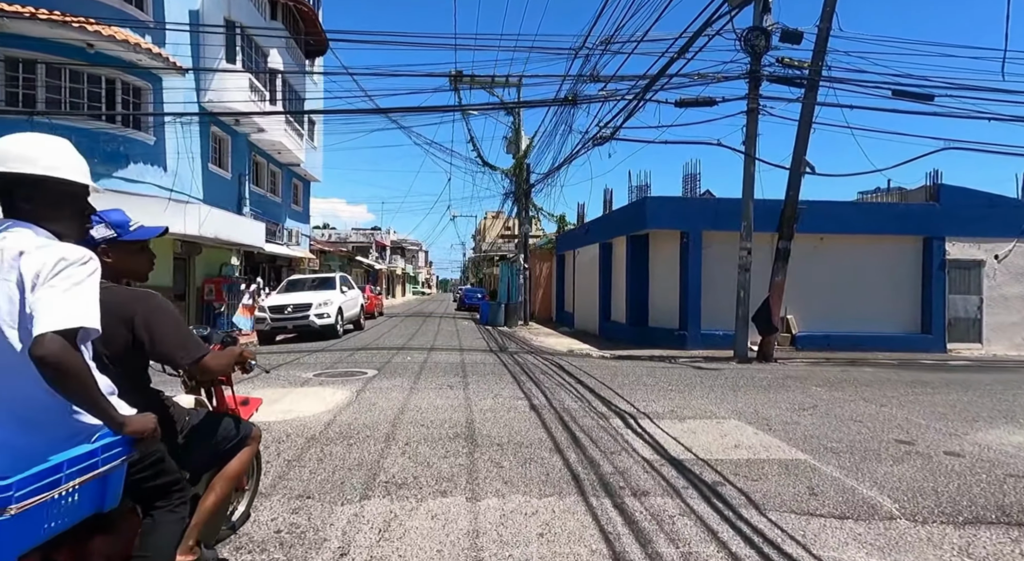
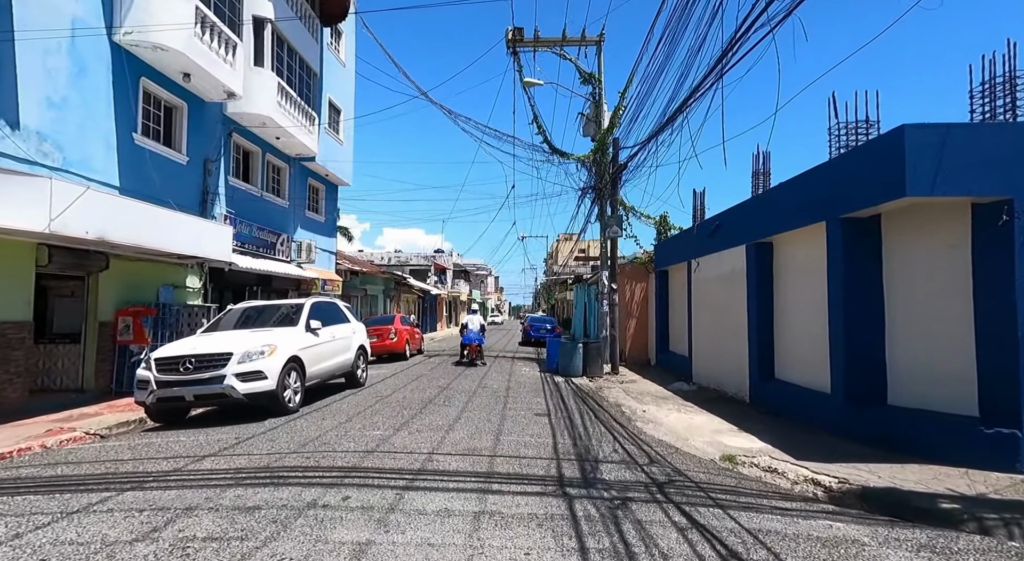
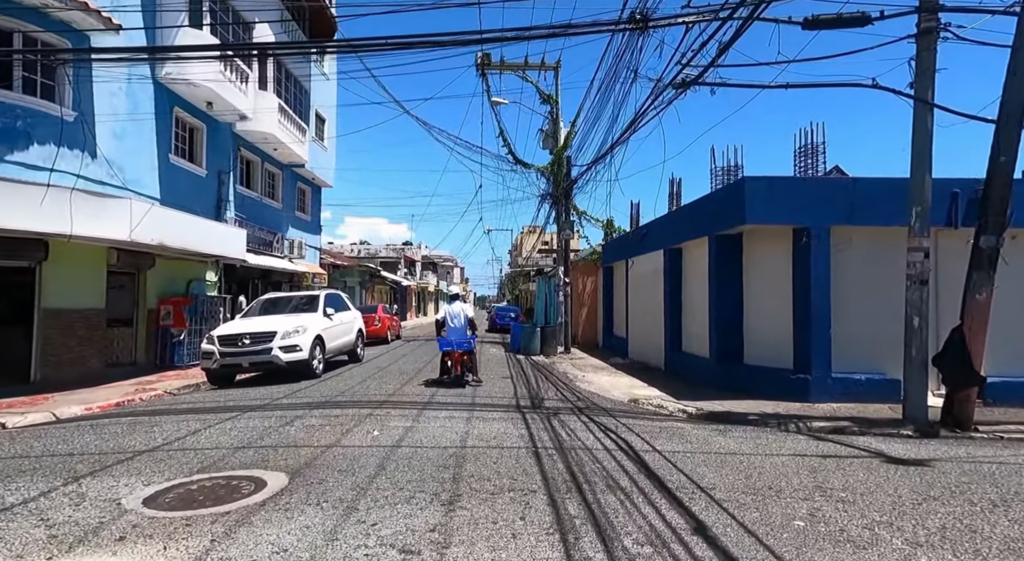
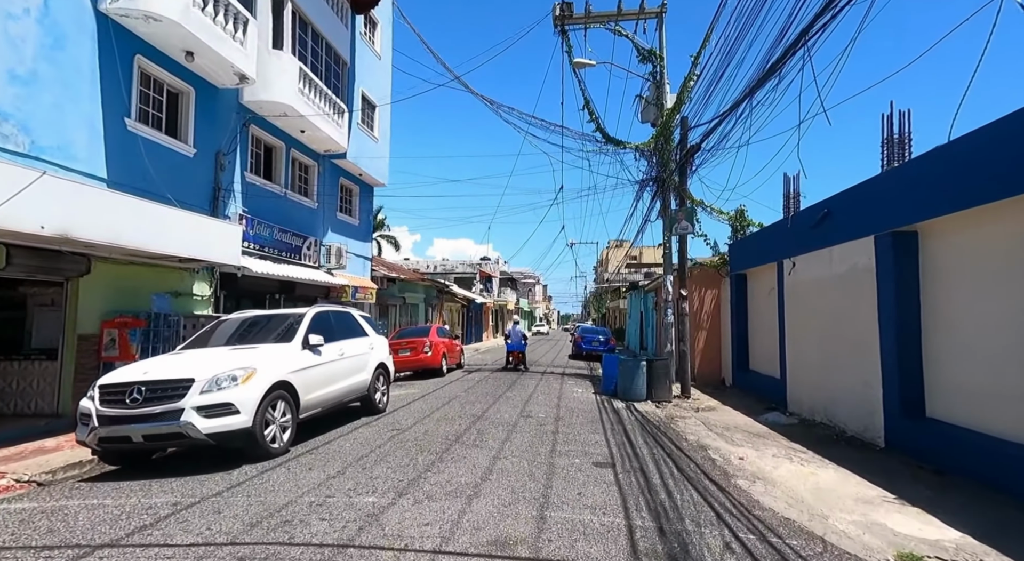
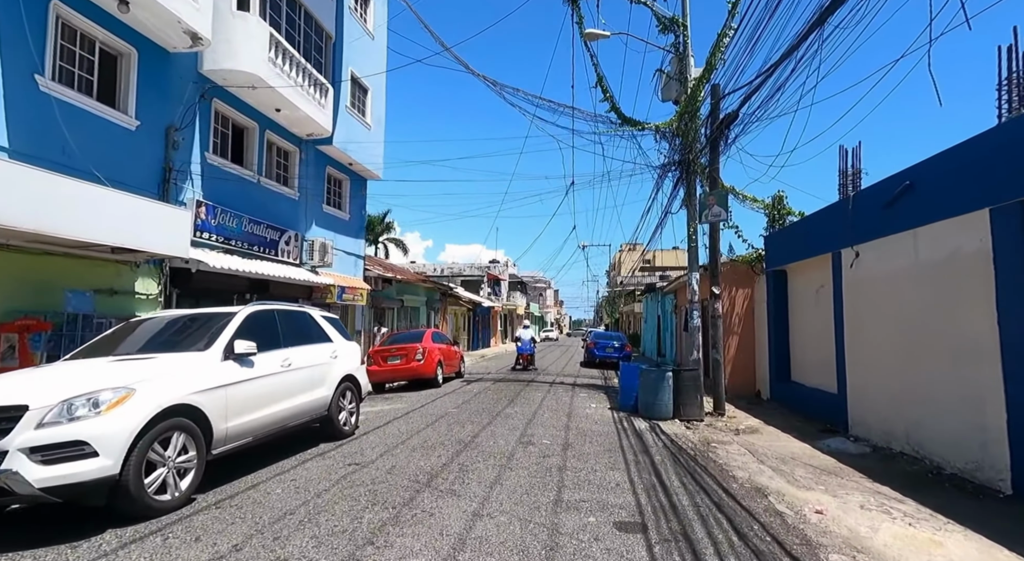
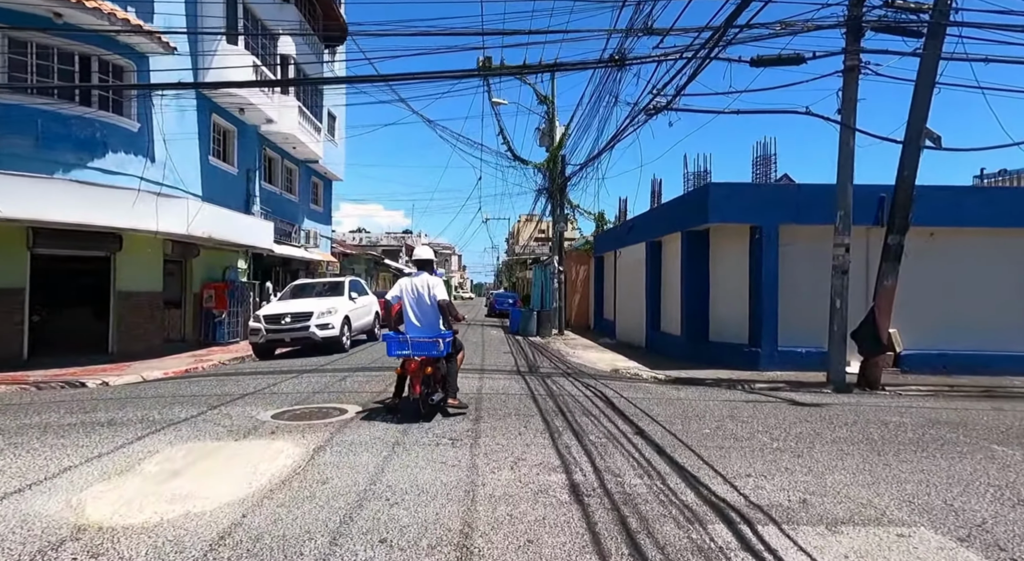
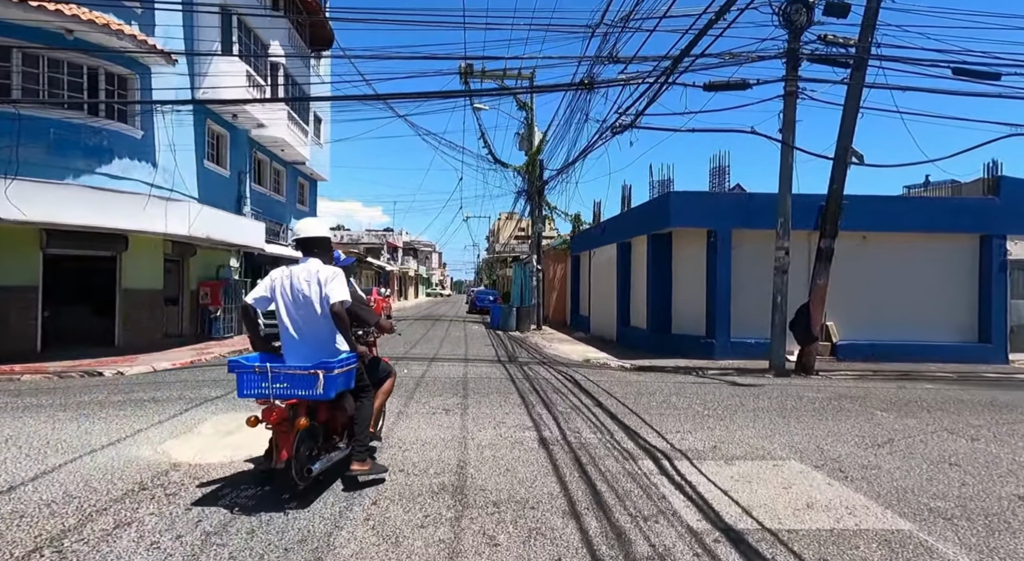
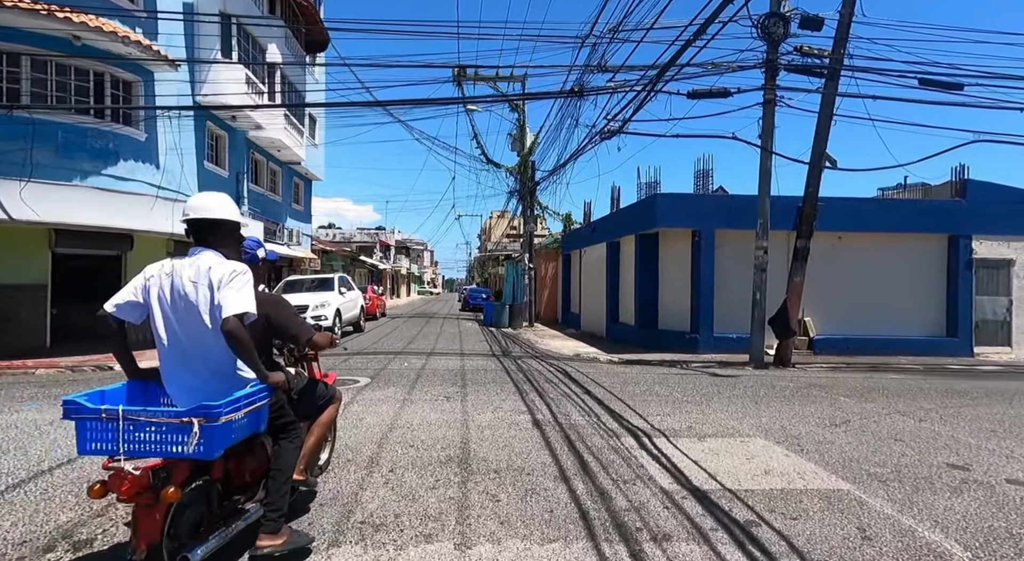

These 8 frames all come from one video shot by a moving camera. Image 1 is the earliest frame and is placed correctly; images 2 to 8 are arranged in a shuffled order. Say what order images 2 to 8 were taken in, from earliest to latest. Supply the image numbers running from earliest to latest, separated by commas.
8, 7, 6, 3, 2, 4, 5
